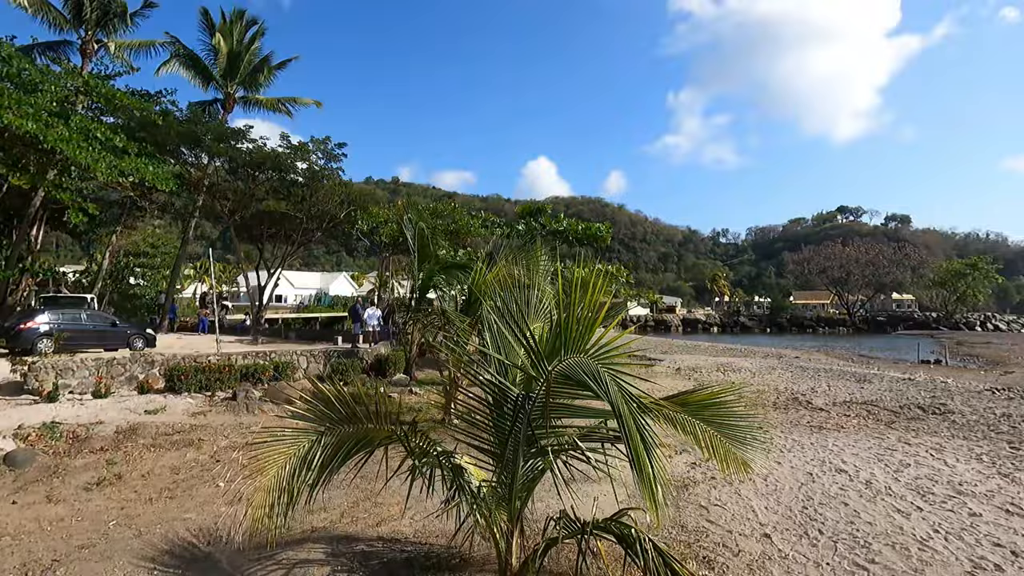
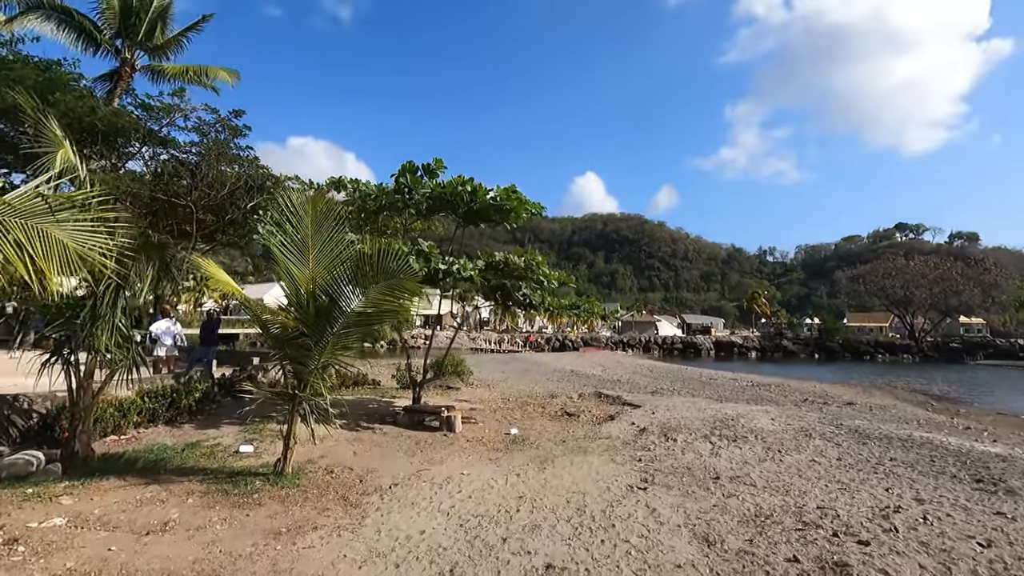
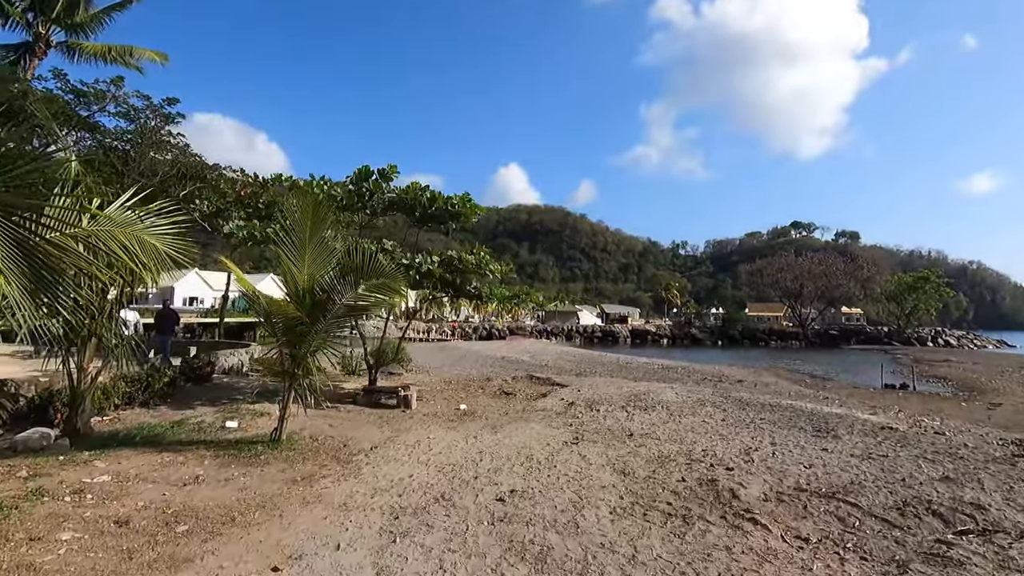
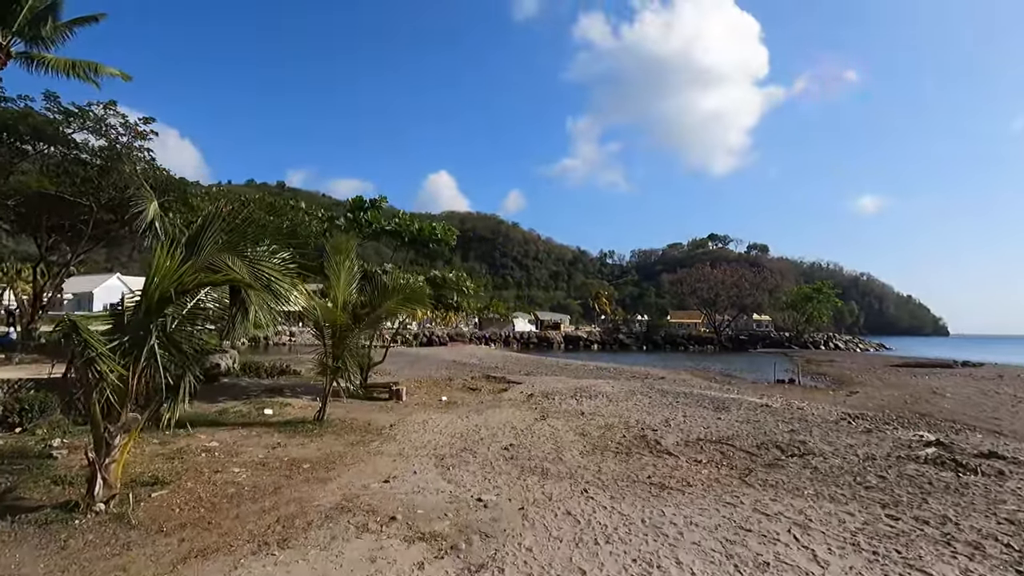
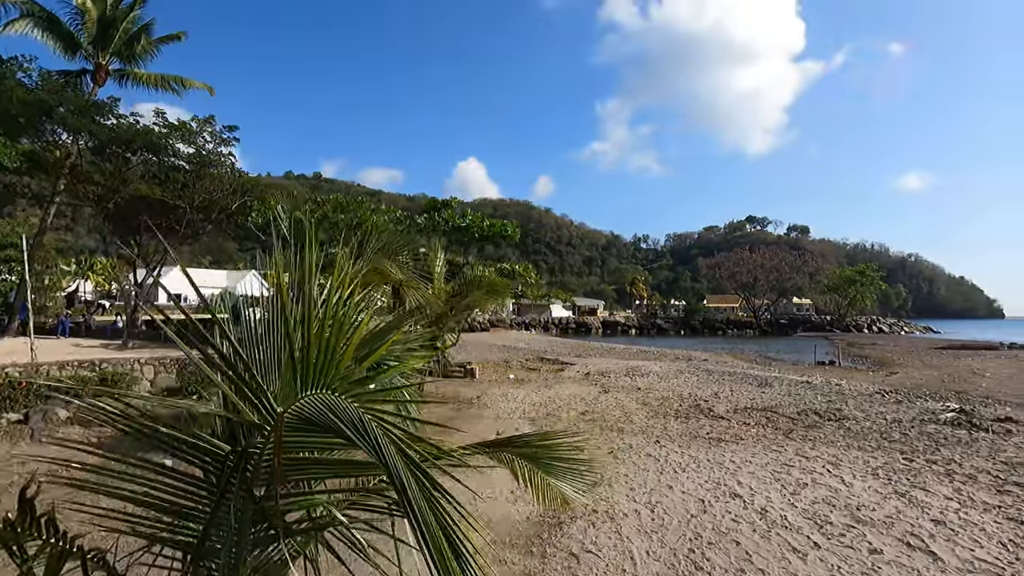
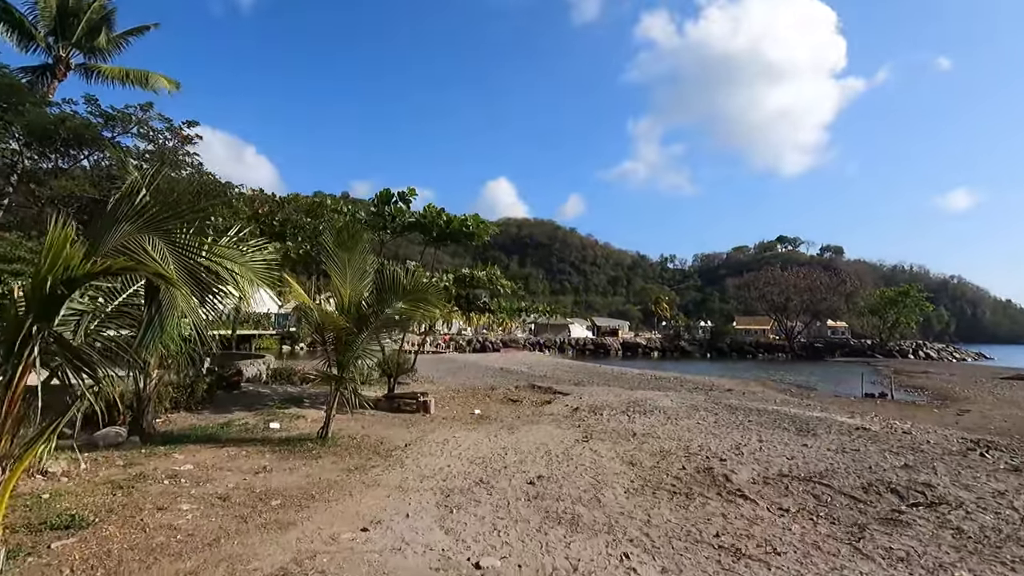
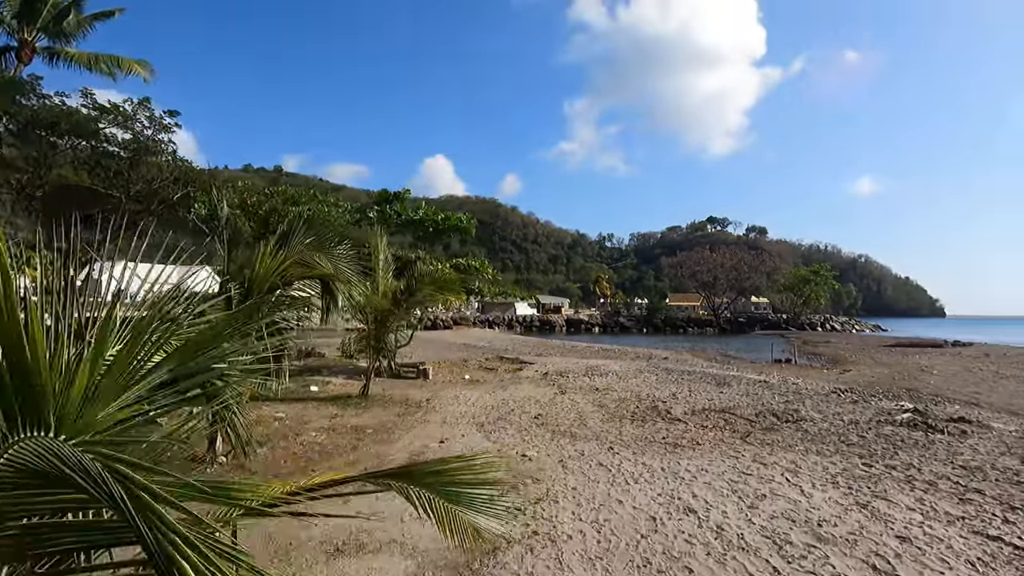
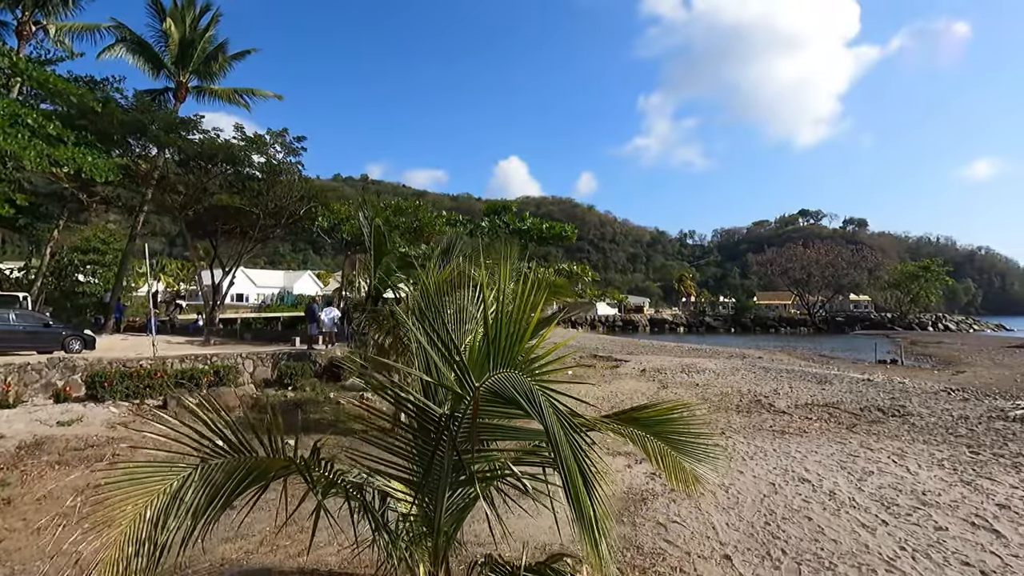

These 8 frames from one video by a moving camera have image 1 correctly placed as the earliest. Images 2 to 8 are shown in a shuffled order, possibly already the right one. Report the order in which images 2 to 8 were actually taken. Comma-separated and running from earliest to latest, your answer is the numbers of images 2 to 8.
8, 5, 7, 4, 6, 3, 2
